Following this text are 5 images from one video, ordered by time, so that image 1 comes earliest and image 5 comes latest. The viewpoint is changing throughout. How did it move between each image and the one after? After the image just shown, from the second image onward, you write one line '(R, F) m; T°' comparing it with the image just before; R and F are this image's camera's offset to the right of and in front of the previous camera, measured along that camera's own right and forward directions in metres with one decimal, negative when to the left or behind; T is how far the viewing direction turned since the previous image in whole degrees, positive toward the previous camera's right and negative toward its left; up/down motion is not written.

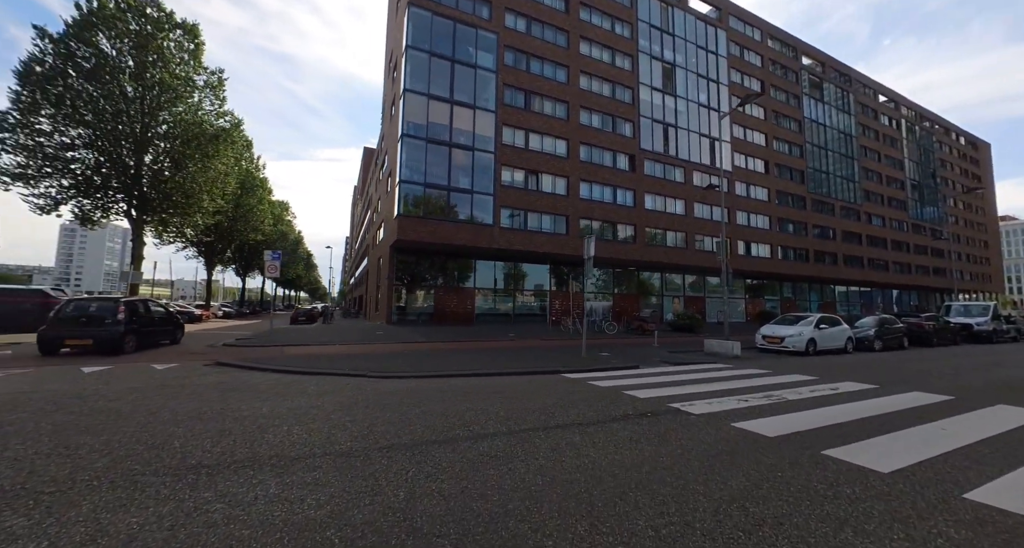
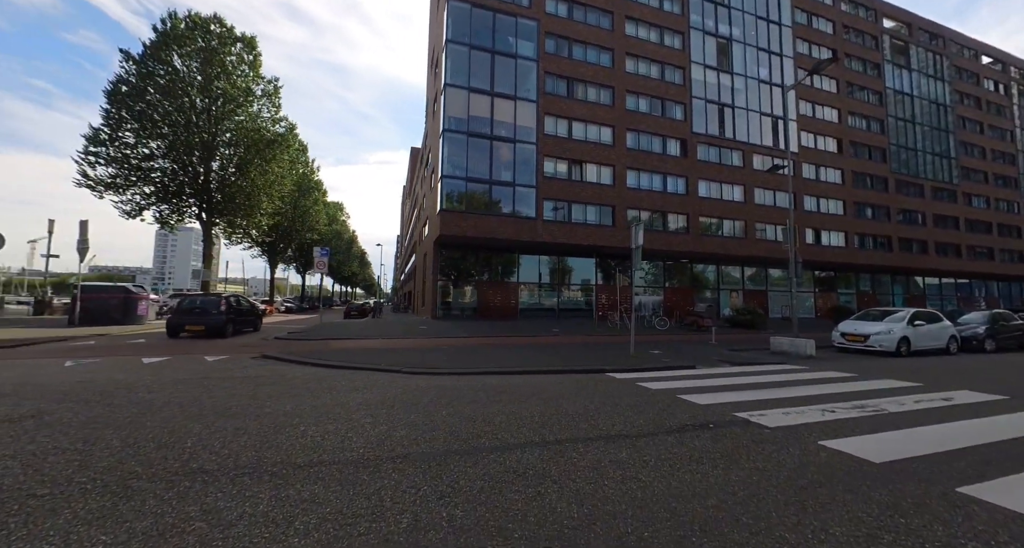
(+0.1, +0.7) m; -6°
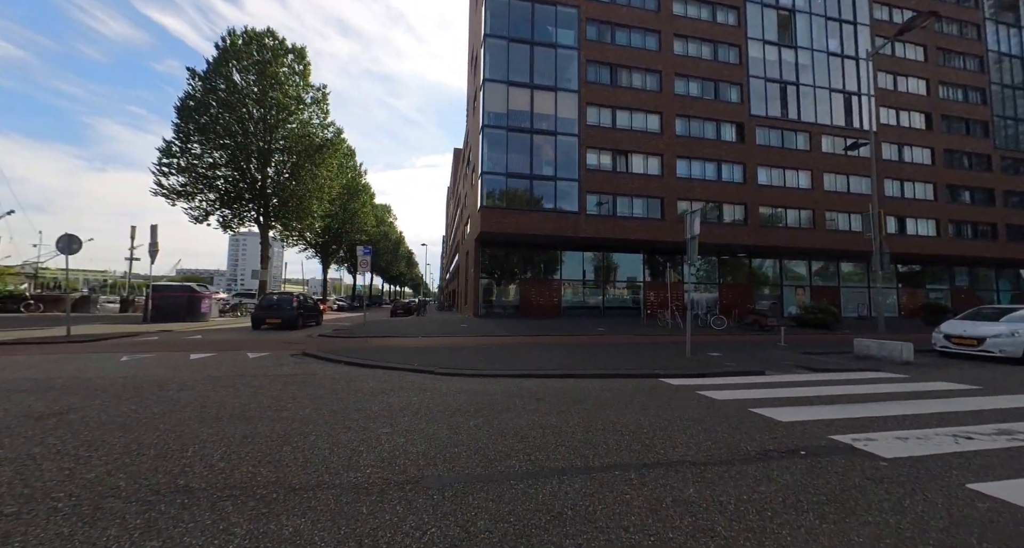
(+0.1, +0.7) m; -6°
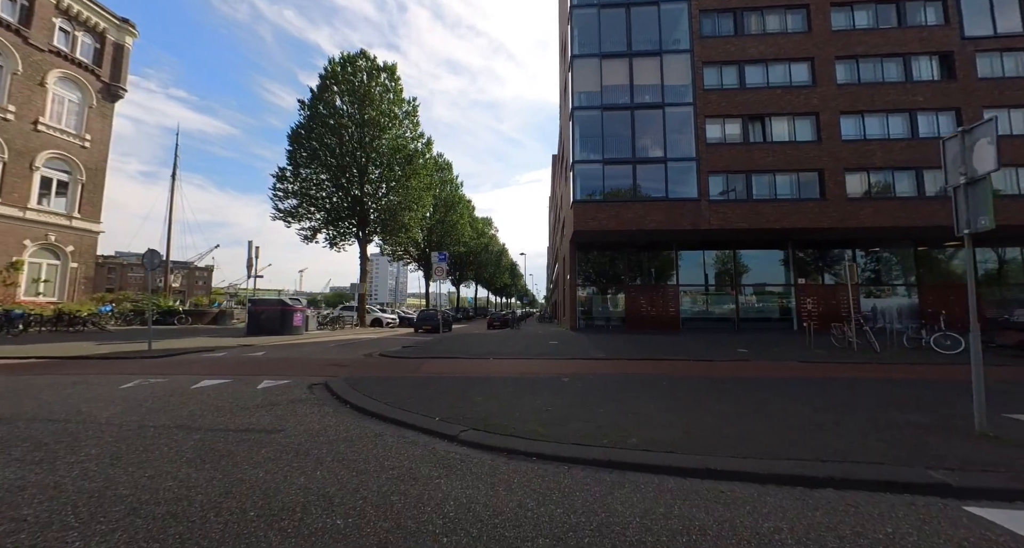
(+0.3, +3.9) m; -14°
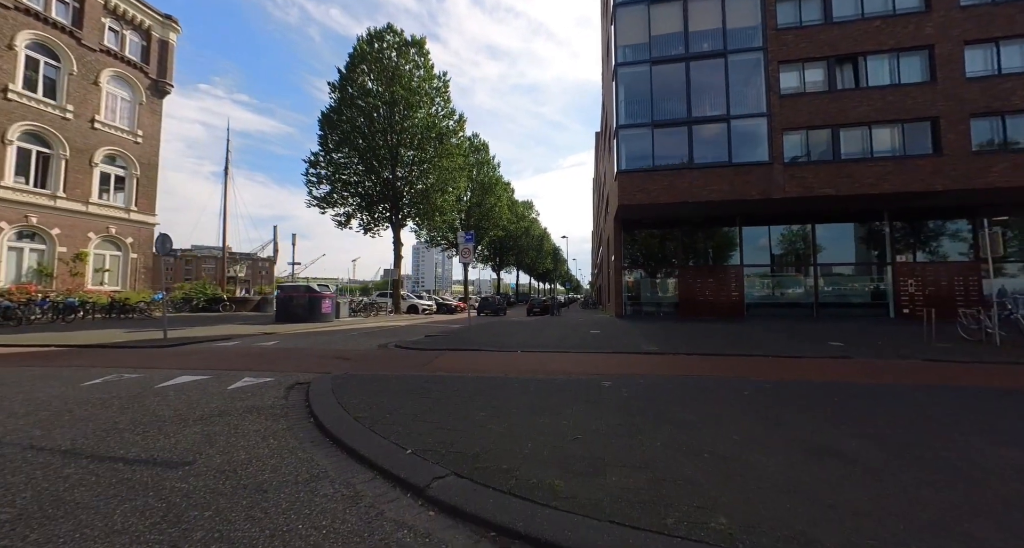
(+0.3, +2.1) m; -6°
